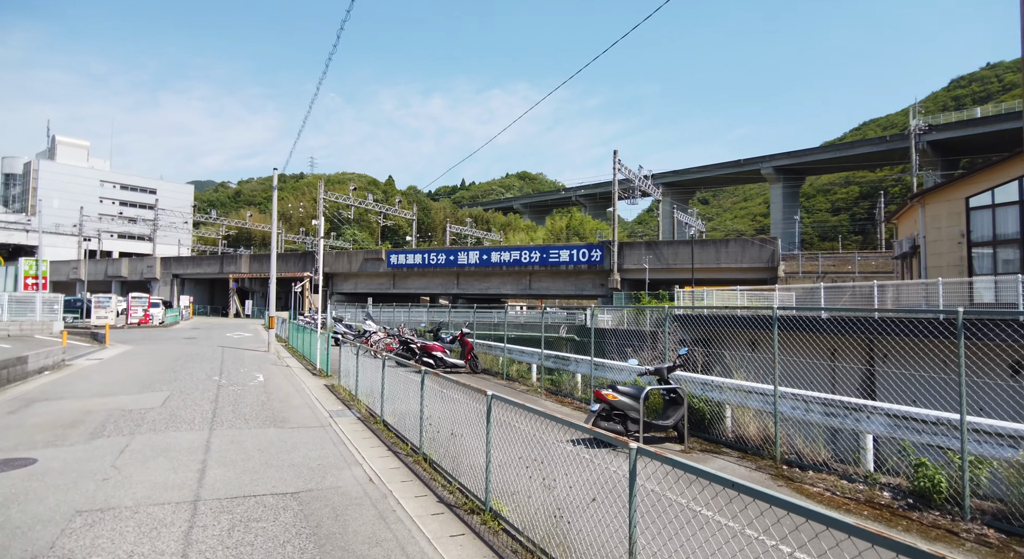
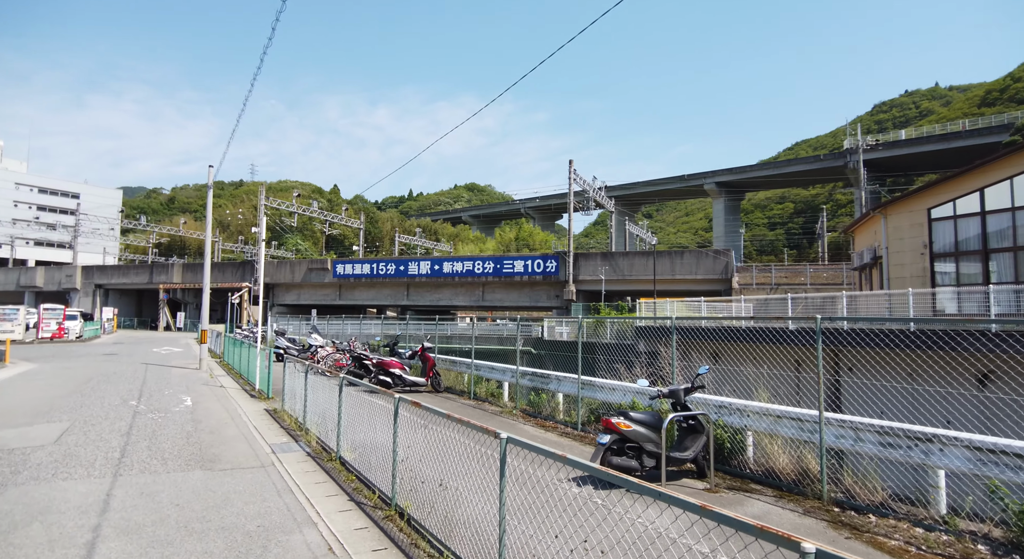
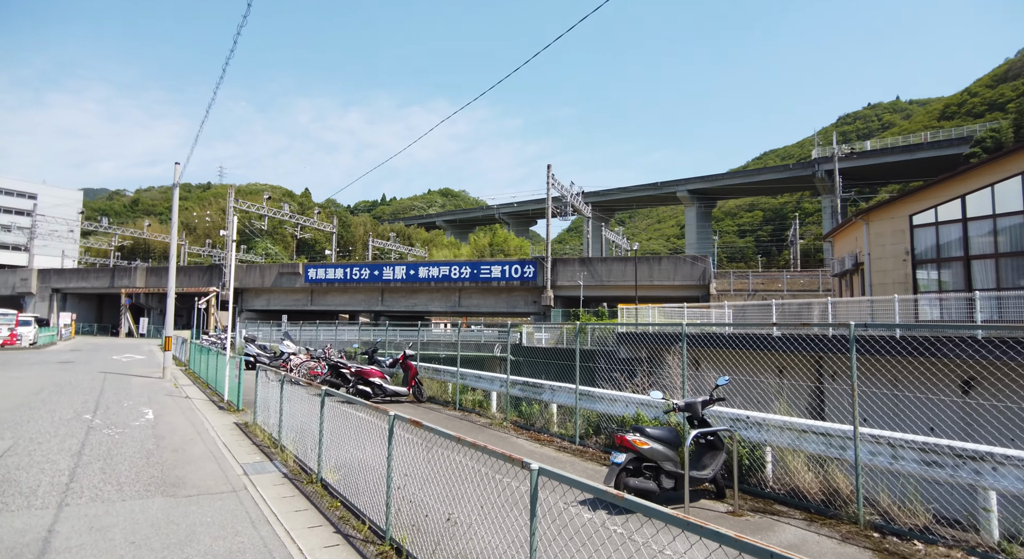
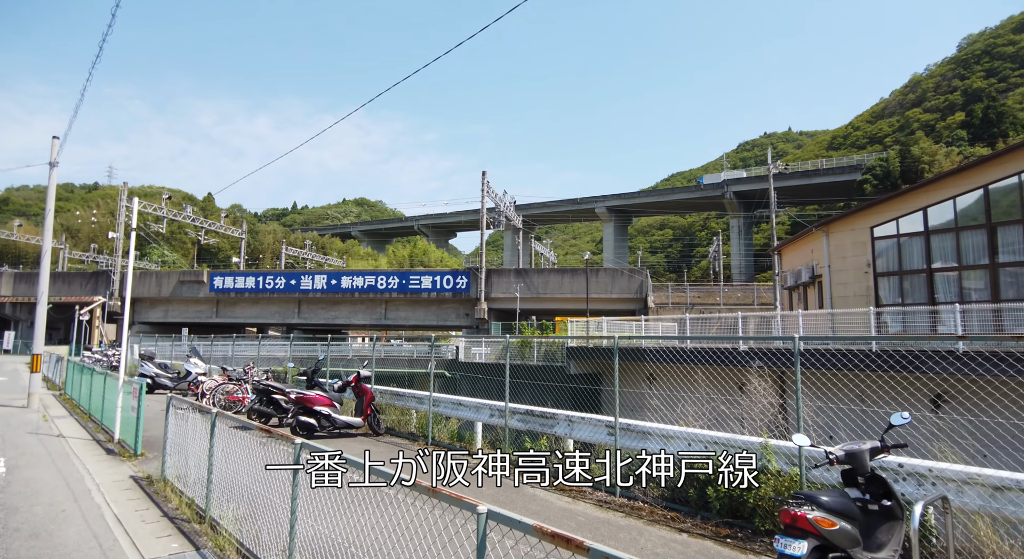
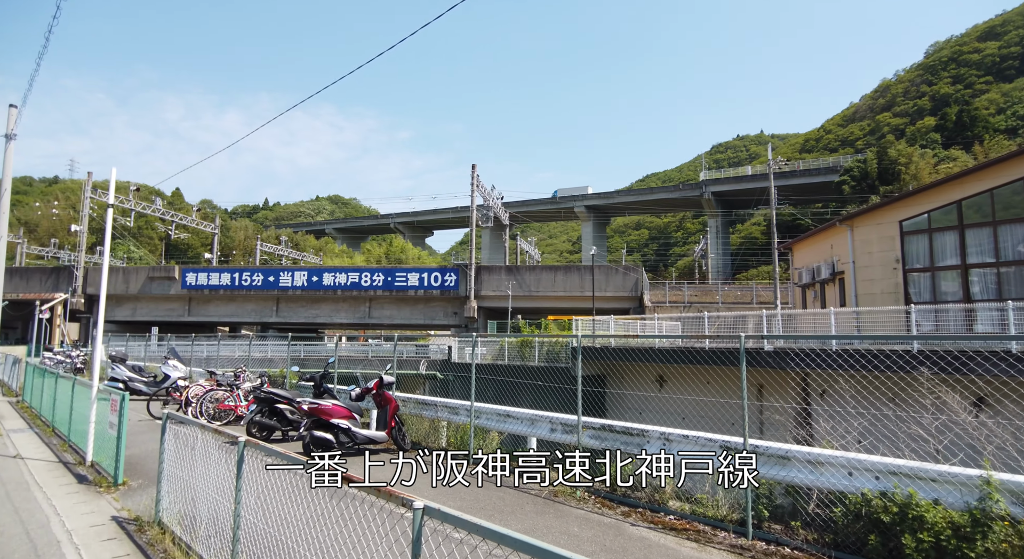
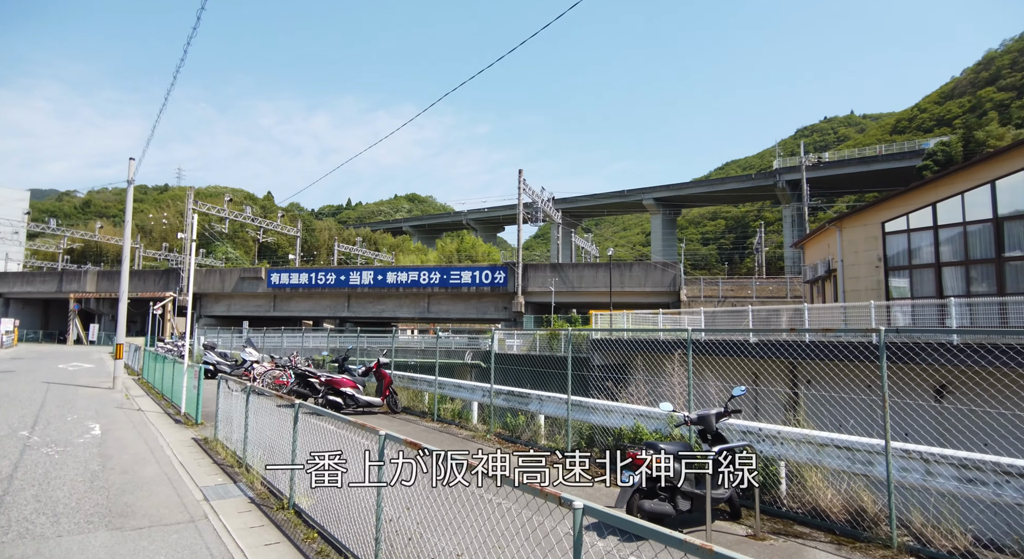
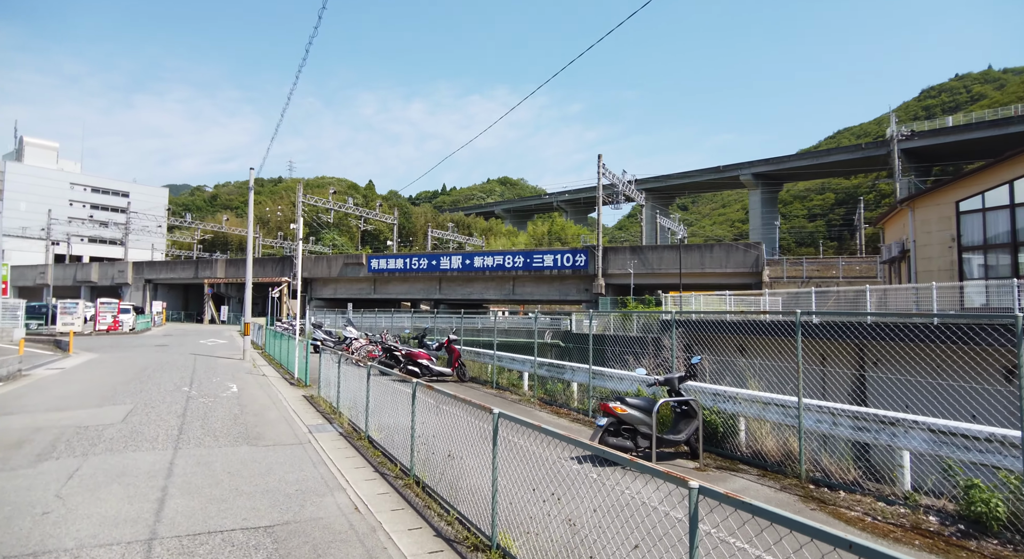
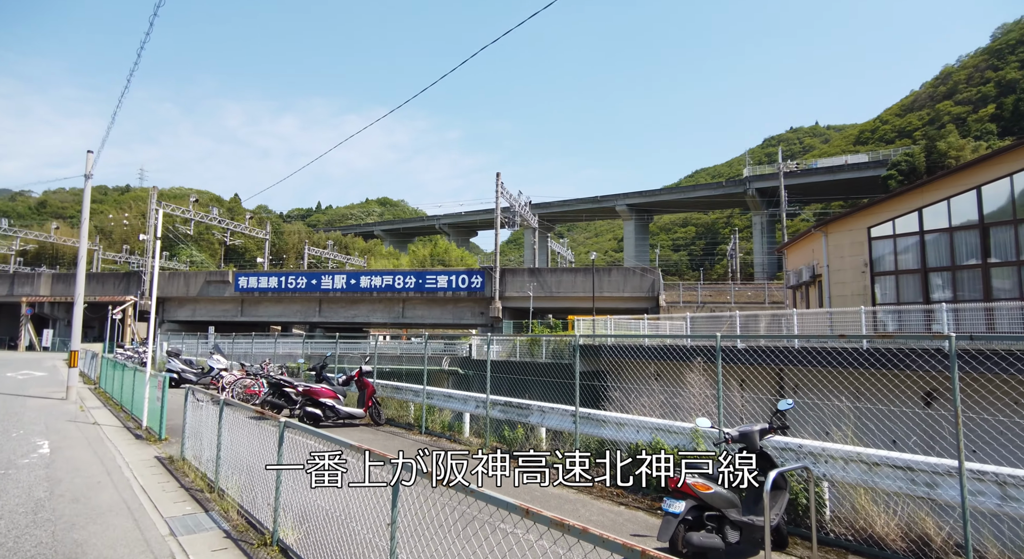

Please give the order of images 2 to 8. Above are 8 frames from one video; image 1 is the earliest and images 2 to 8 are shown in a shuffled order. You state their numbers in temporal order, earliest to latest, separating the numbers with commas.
7, 2, 3, 6, 8, 4, 5
